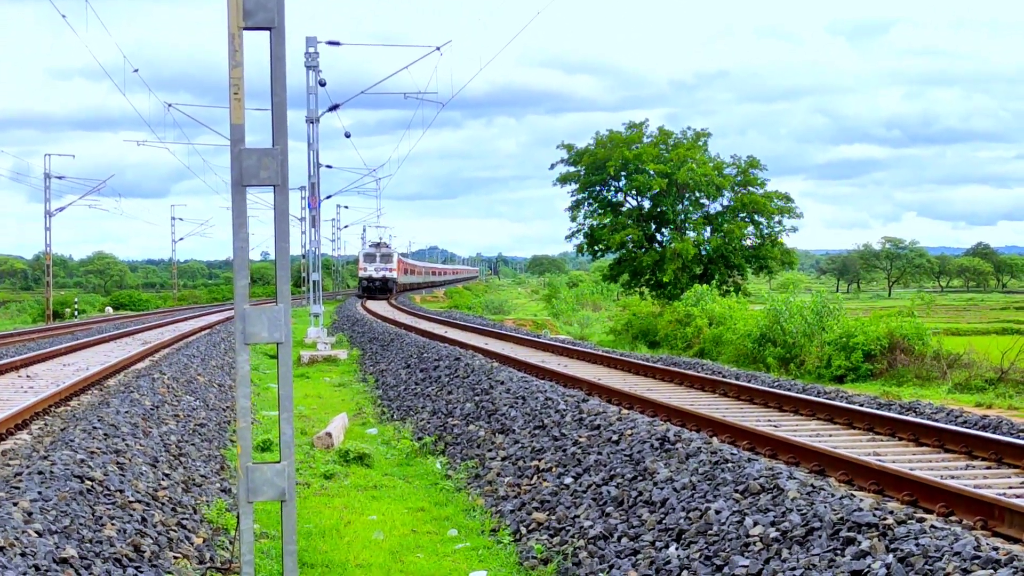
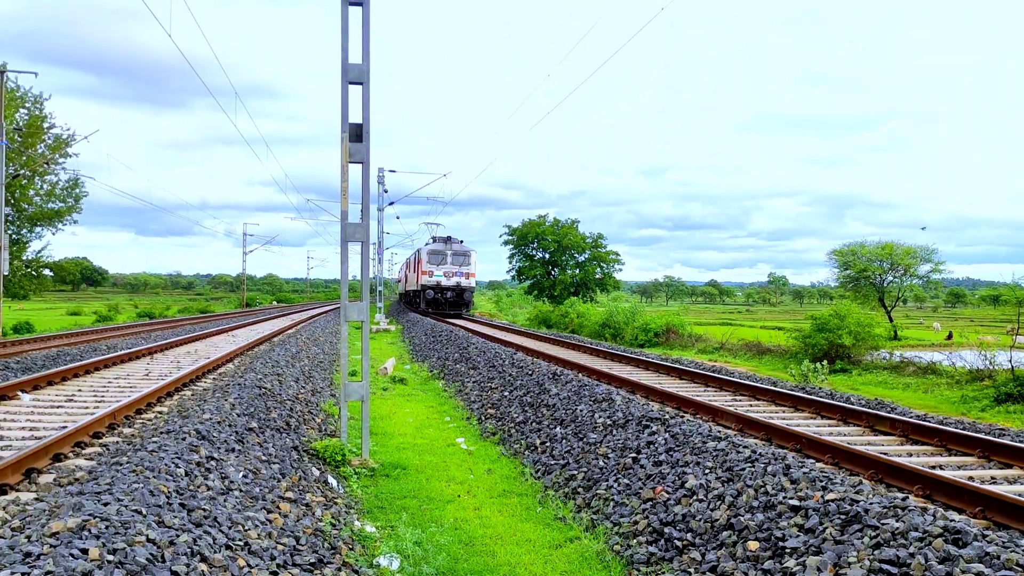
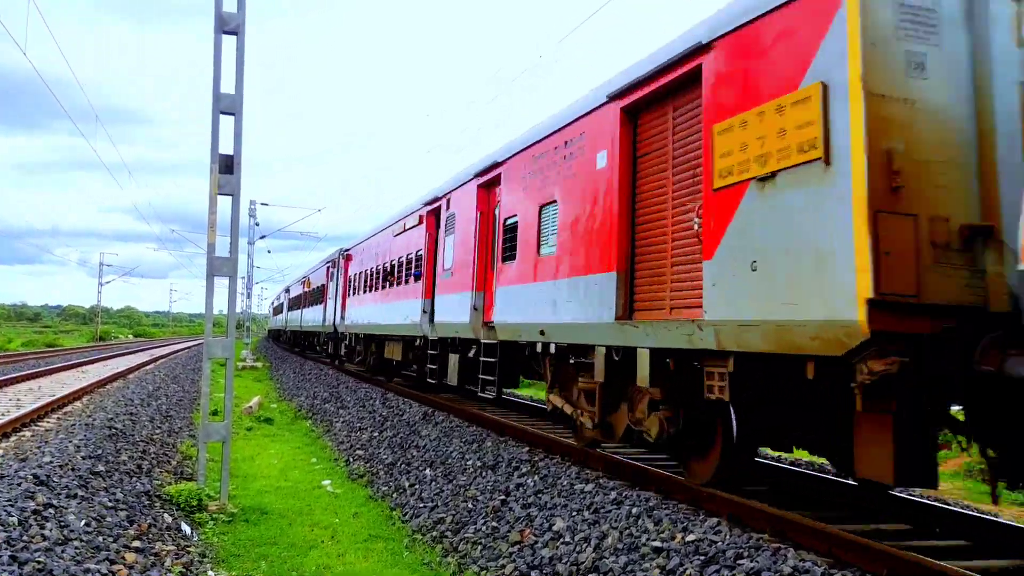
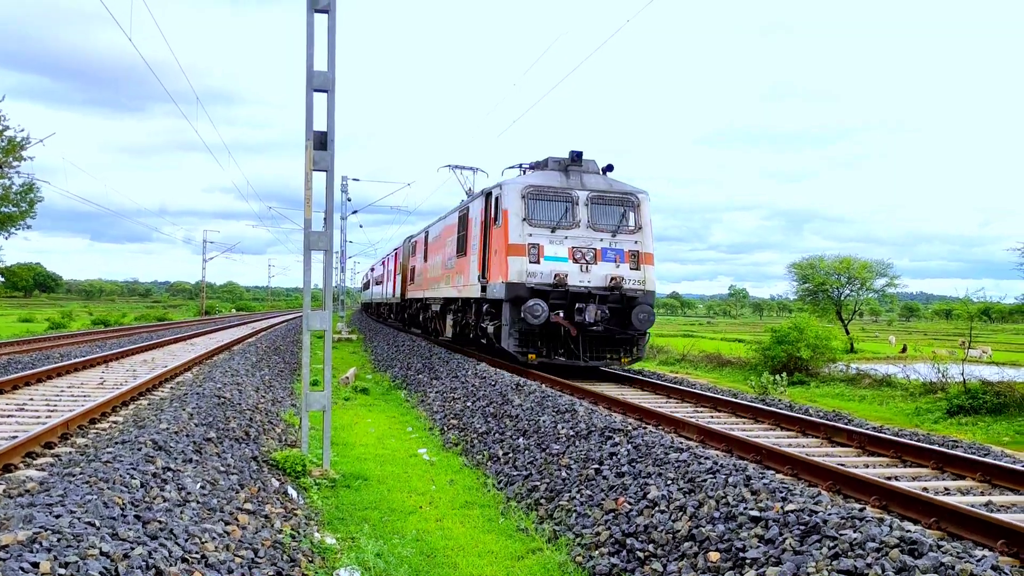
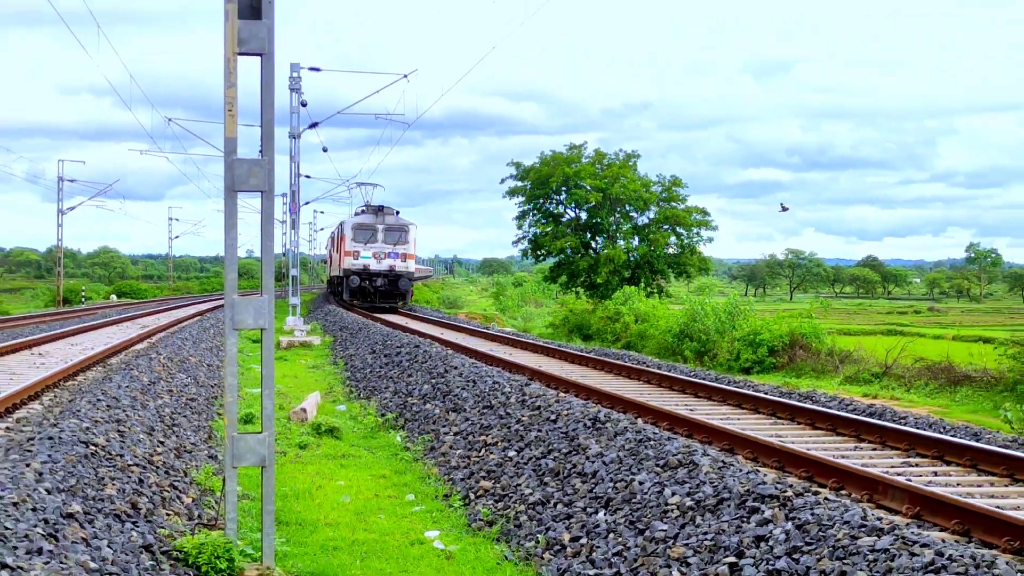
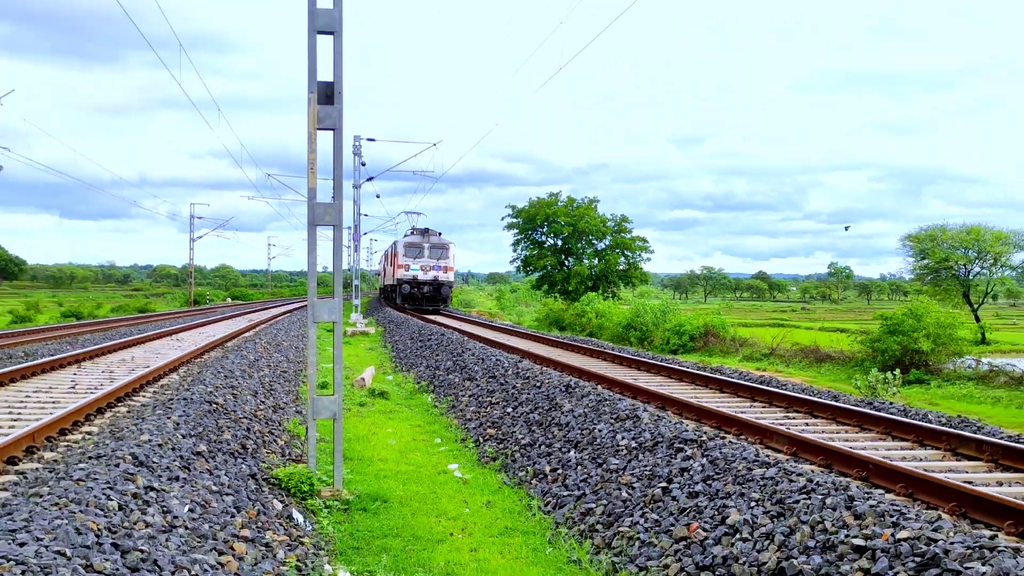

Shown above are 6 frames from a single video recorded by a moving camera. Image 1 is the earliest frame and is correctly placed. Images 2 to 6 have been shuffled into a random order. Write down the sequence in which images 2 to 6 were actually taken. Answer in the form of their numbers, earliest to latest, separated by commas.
5, 6, 2, 4, 3
